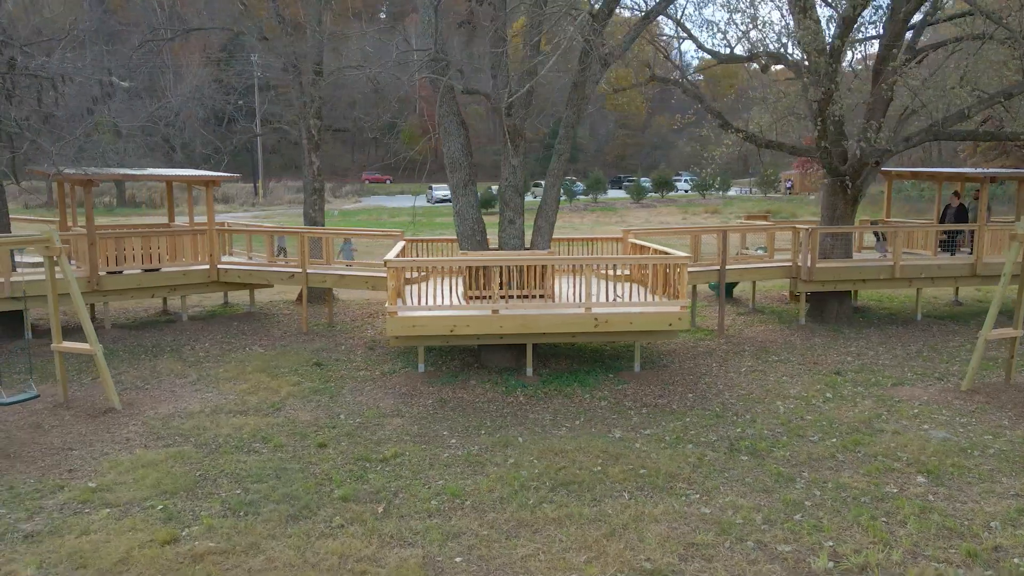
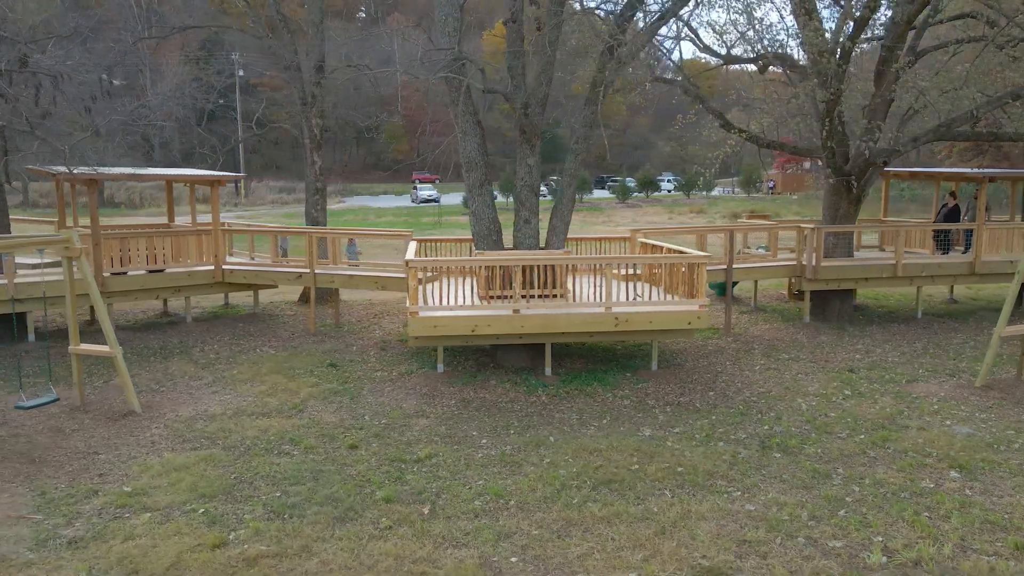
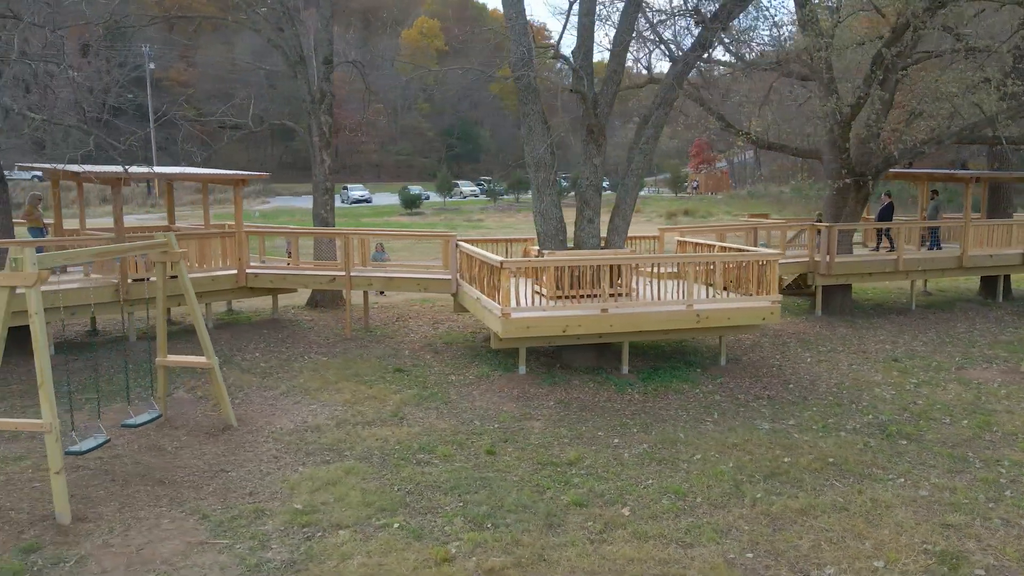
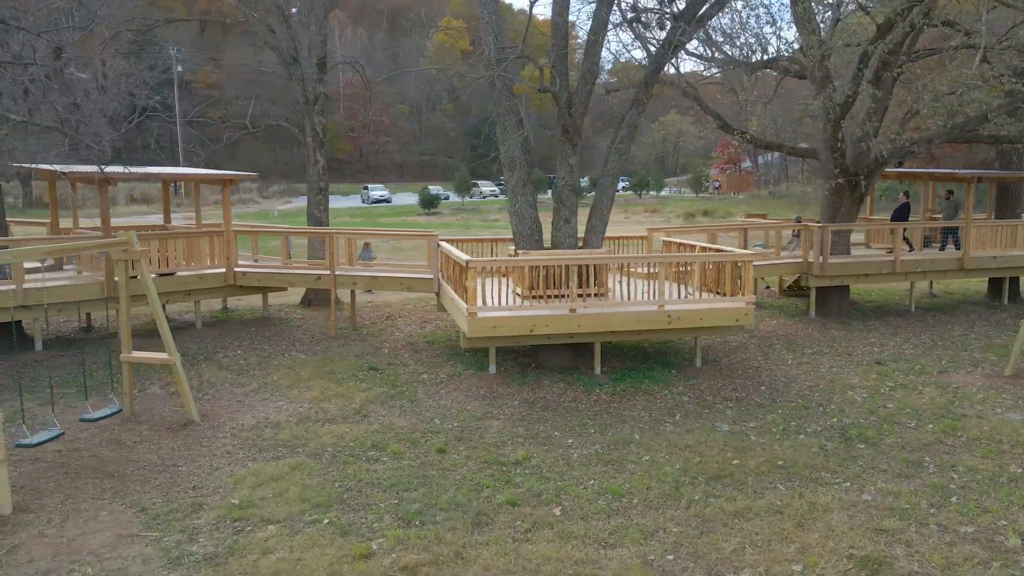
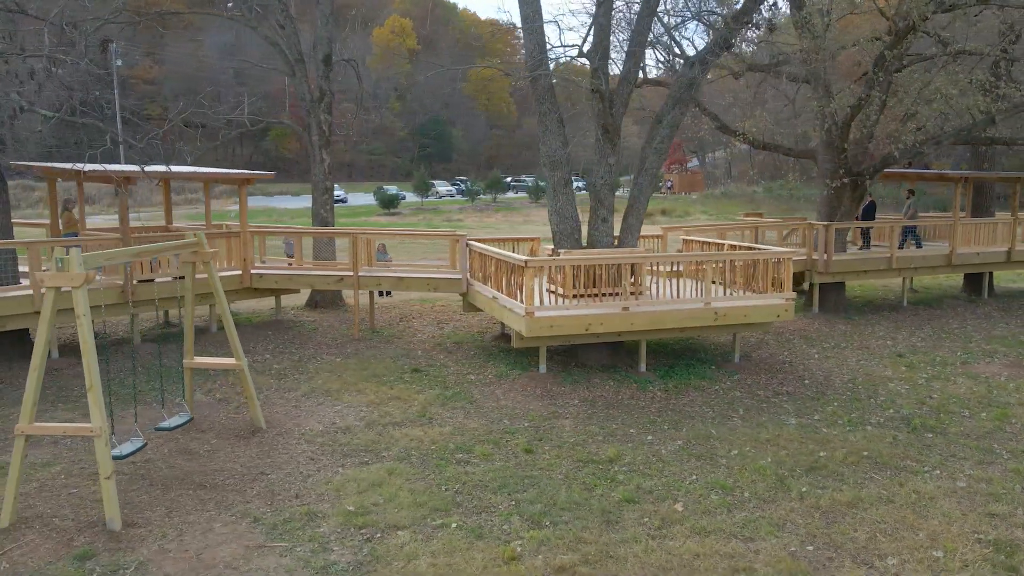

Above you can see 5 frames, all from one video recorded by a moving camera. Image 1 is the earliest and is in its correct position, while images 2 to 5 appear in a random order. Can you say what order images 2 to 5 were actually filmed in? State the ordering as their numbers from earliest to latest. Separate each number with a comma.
2, 4, 3, 5
